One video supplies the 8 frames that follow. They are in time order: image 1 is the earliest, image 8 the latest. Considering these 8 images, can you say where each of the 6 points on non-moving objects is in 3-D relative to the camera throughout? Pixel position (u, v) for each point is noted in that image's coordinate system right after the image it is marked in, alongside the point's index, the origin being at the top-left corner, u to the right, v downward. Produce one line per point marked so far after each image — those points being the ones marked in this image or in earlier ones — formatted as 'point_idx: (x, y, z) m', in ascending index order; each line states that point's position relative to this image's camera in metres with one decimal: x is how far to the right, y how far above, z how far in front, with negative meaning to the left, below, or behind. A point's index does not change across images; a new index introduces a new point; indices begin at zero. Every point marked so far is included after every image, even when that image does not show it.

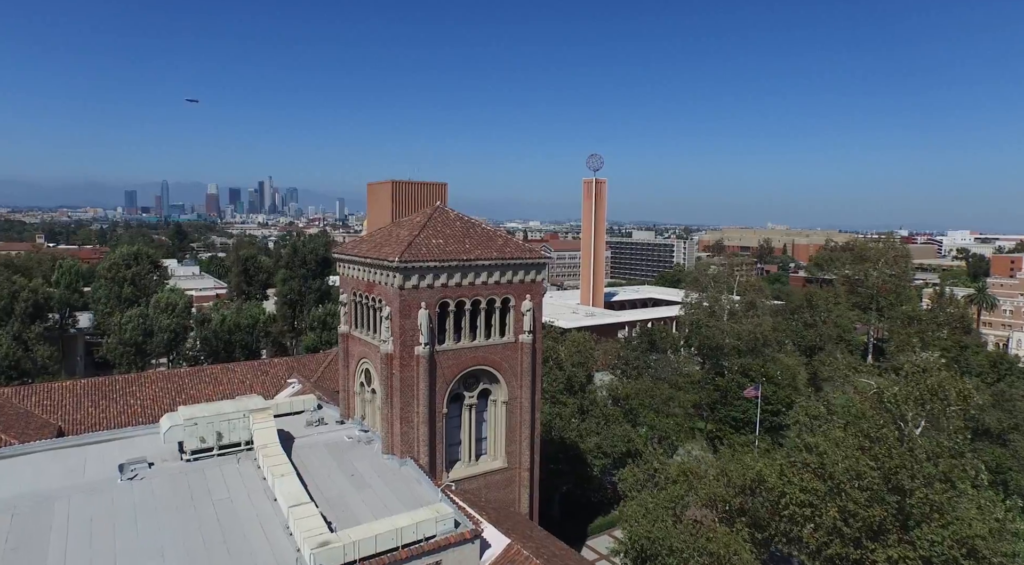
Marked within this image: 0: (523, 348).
0: (+0.2, -1.4, +14.6) m
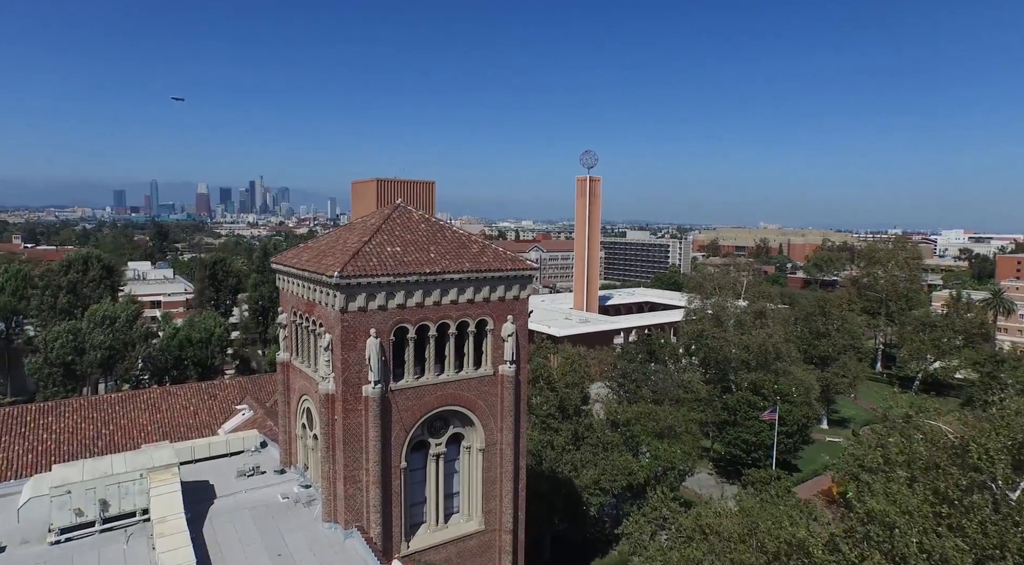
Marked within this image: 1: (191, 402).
0: (-0.2, -1.7, +11.7) m
1: (-9.1, -3.4, +19.3) m
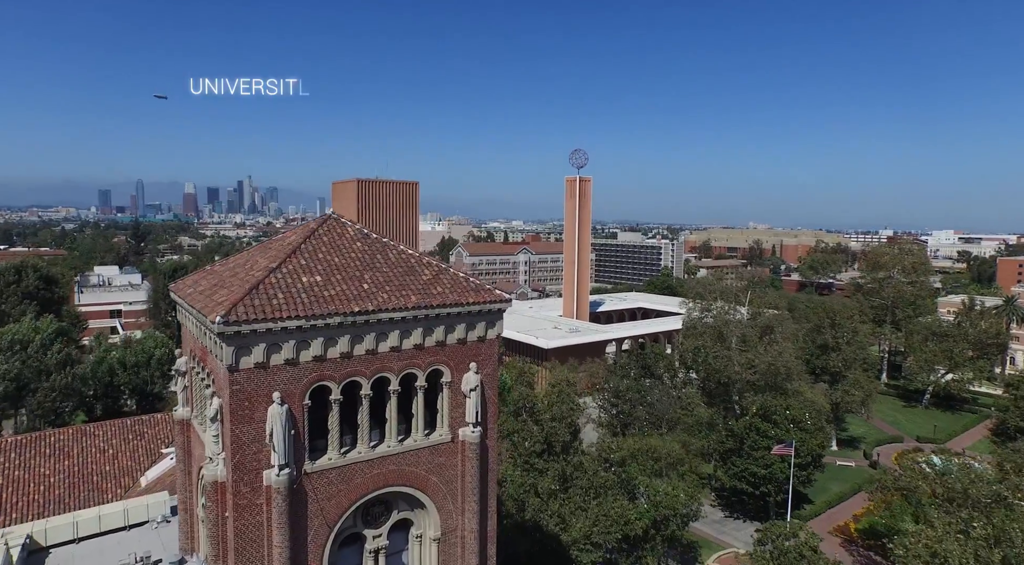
0: (-0.6, -2.2, +8.9) m
1: (-9.7, -3.9, +16.4) m
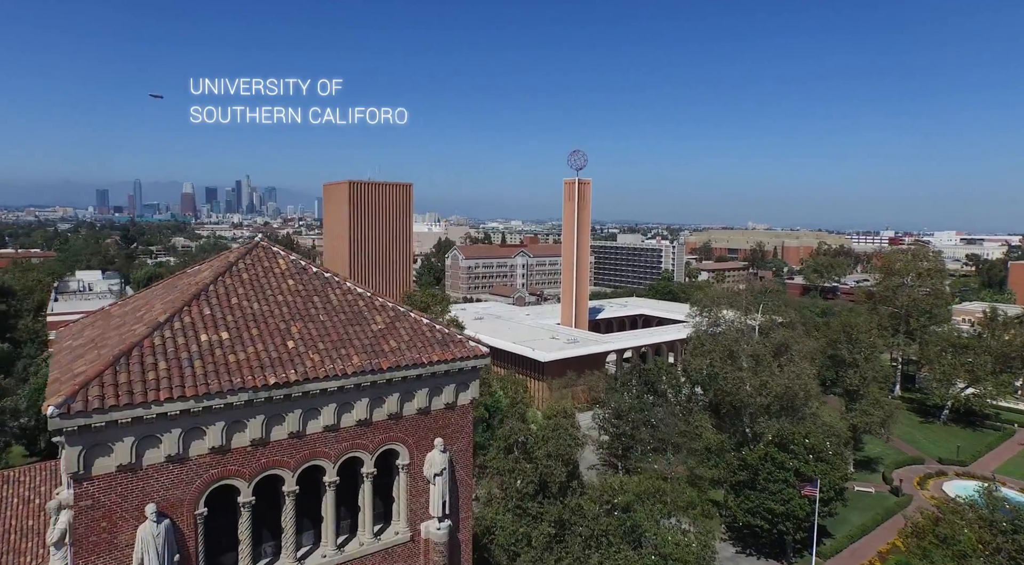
0: (-0.8, -2.7, +6.8) m
1: (-9.9, -4.4, +14.2) m
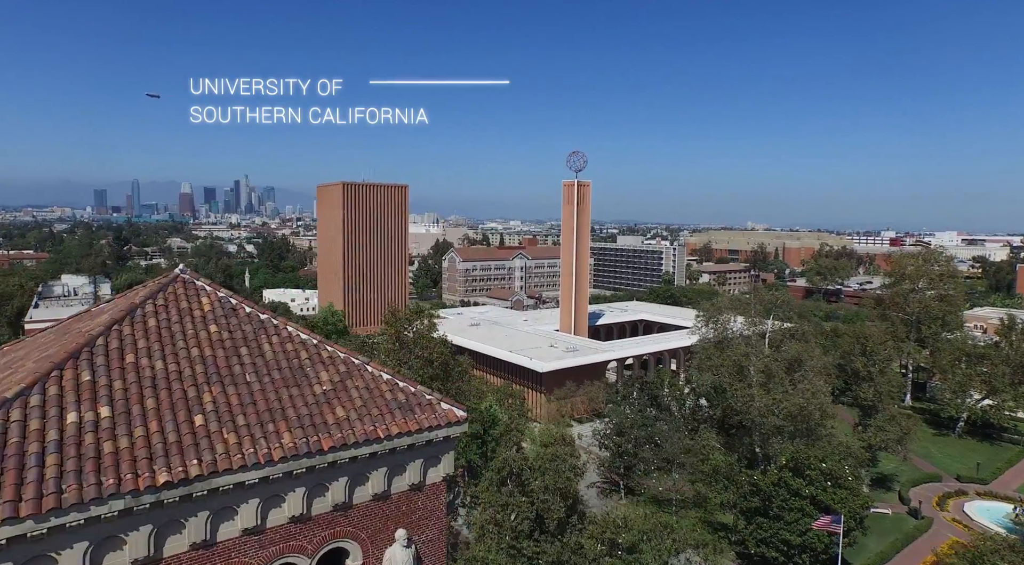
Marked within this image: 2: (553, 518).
0: (-1.0, -3.1, +5.2) m
1: (-10.1, -4.8, +12.7) m
2: (+0.9, -5.2, +15.1) m
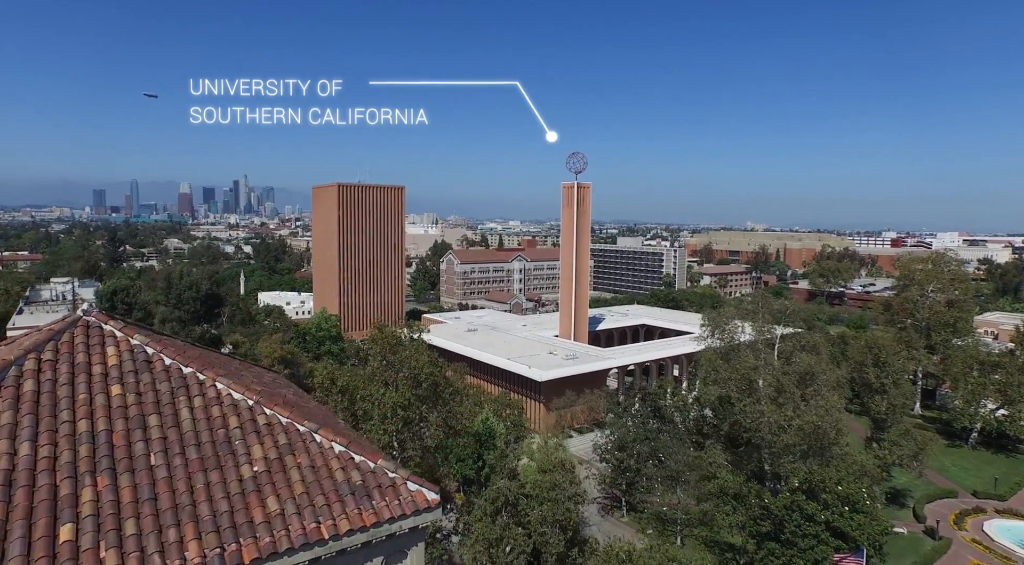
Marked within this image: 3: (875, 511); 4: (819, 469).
0: (-1.1, -3.4, +4.1) m
1: (-10.2, -5.1, +11.5) m
2: (+0.8, -5.5, +13.9) m
3: (+10.1, -6.3, +19.0) m
4: (+8.8, -5.4, +19.5) m
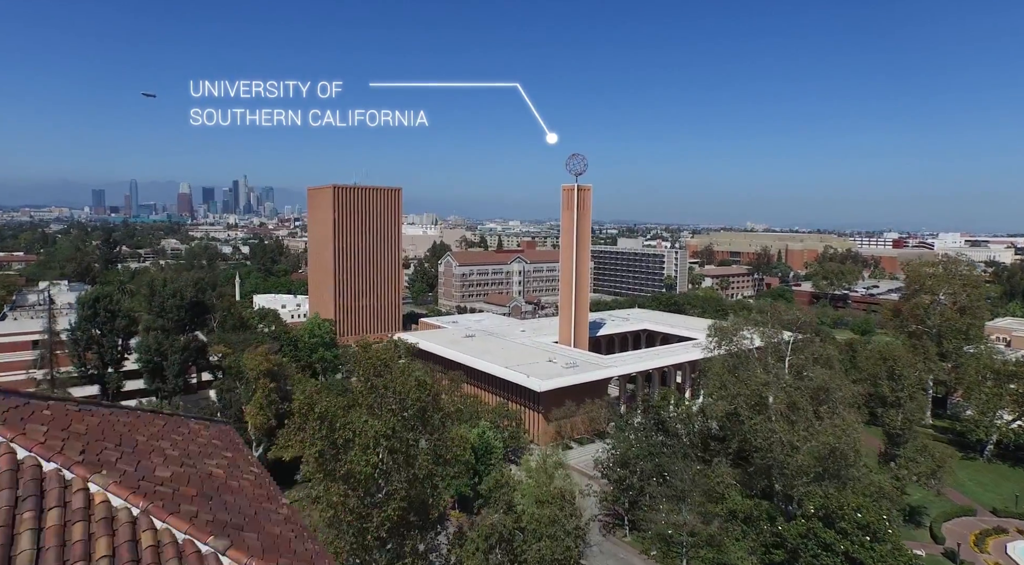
0: (-1.2, -3.7, +2.8) m
1: (-10.3, -5.4, +10.3) m
2: (+0.7, -5.8, +12.7) m
3: (+10.0, -6.6, +17.8) m
4: (+8.7, -5.7, +18.3) m
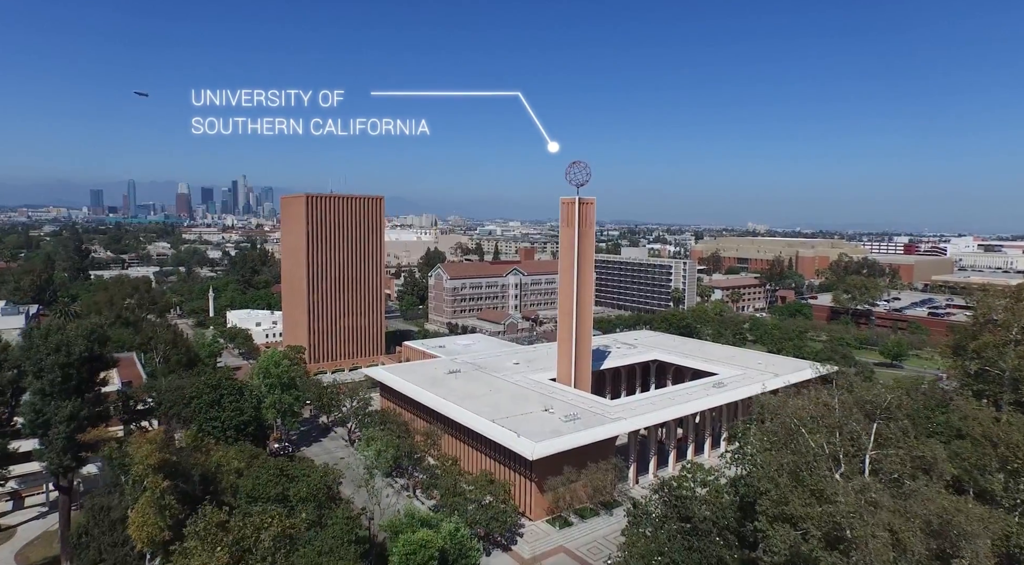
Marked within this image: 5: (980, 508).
0: (-1.7, -5.3, -3.4) m
1: (-10.8, -7.0, +4.0) m
2: (+0.1, -7.4, +6.4) m
3: (+9.4, -8.3, +11.4) m
4: (+8.1, -7.3, +12.0) m
5: (+10.6, -5.0, +16.4) m
